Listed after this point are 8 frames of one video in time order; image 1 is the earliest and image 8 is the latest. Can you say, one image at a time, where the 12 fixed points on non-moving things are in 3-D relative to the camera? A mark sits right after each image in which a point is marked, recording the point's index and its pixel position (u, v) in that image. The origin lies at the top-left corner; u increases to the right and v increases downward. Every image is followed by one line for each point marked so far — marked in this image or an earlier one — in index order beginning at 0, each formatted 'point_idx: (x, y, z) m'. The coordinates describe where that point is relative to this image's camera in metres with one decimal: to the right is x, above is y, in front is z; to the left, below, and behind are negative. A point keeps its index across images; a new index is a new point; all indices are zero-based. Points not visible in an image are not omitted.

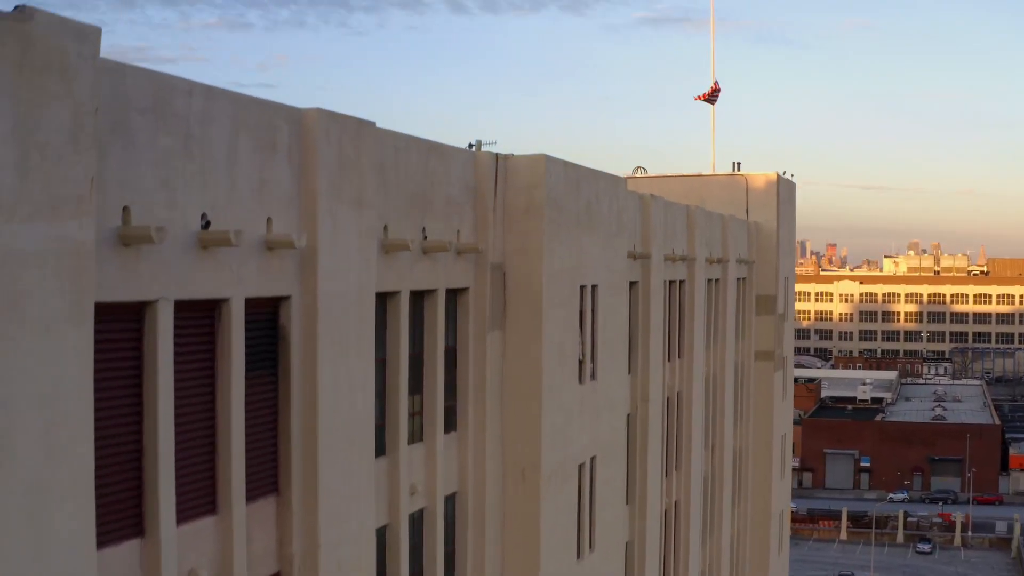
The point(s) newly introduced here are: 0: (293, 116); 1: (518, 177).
0: (-0.8, +0.6, +3.9) m
1: (0.0, +0.6, +5.6) m
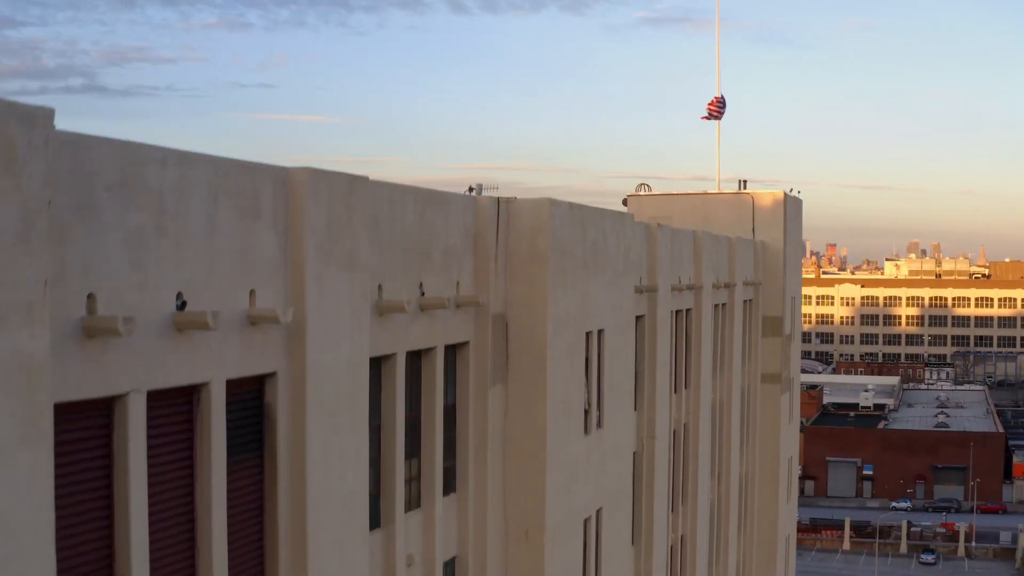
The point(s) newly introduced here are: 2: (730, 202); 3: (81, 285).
0: (-0.8, +0.4, +3.6) m
1: (0.0, +0.3, +5.3) m
2: (+2.7, +1.1, +13.1) m
3: (-1.1, 0.0, +2.8) m
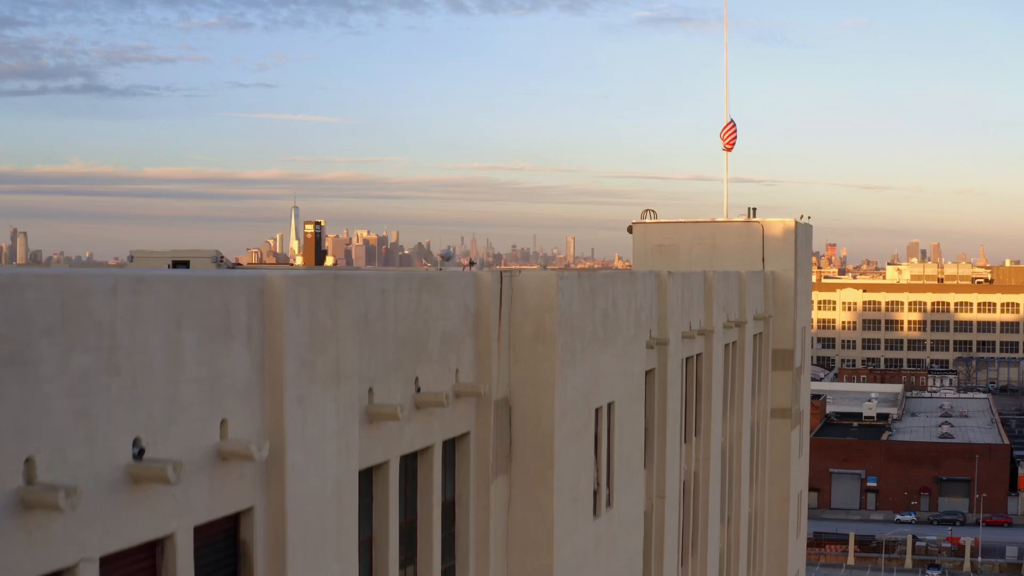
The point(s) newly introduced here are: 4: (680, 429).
0: (-0.8, 0.0, +3.2) m
1: (+0.1, 0.0, +4.9) m
2: (+2.7, +0.7, +12.6) m
3: (-1.1, -0.4, +2.4) m
4: (+1.3, -1.1, +8.5) m
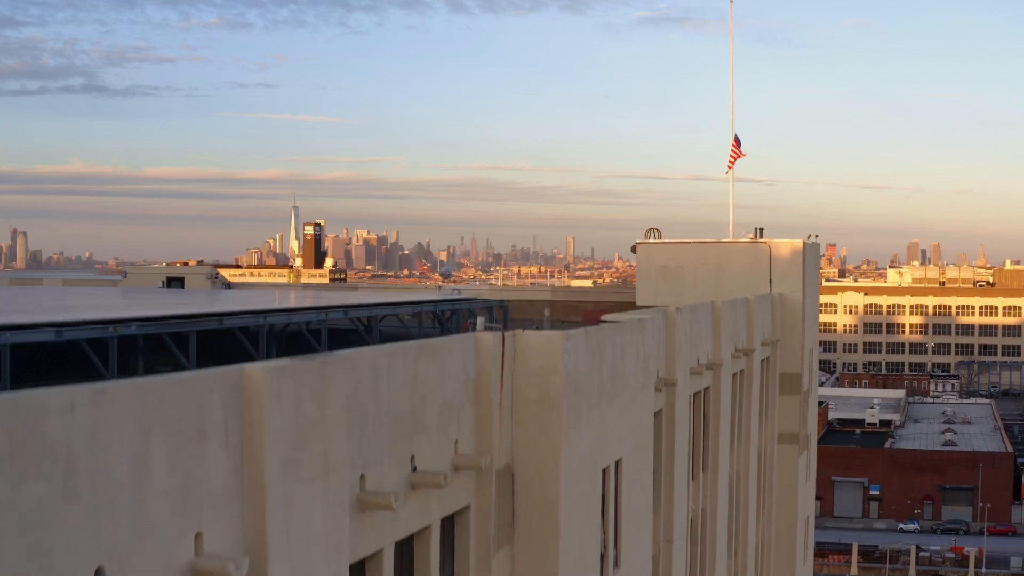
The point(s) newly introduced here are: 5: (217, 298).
0: (-0.8, -0.3, +2.9) m
1: (+0.1, -0.3, +4.6) m
2: (+2.7, +0.4, +12.3) m
3: (-1.1, -0.6, +2.1) m
4: (+1.3, -1.4, +8.2) m
5: (-3.7, -0.1, +13.2) m
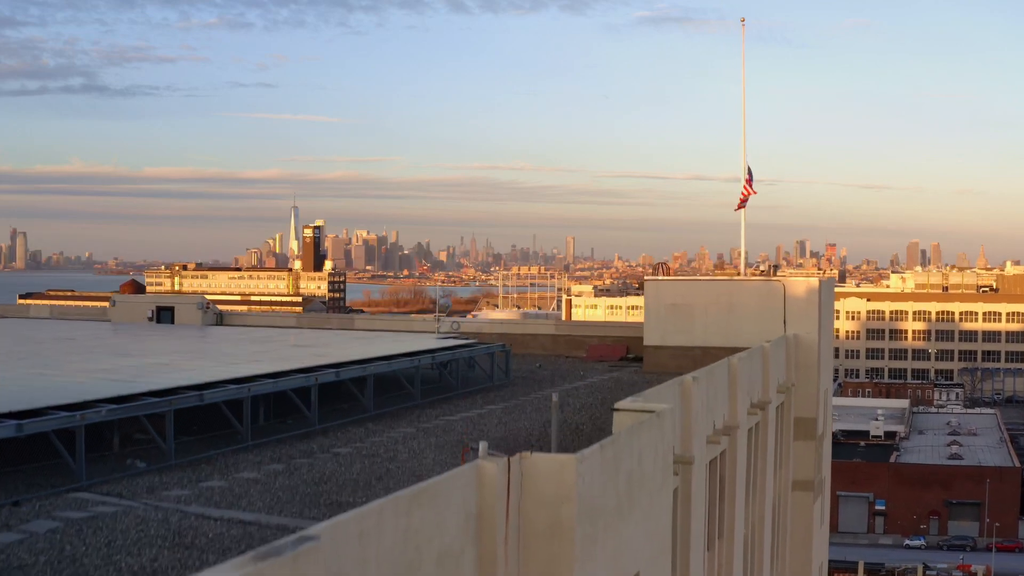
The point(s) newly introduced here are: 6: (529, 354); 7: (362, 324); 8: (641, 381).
0: (-0.7, -0.7, +2.4) m
1: (+0.1, -0.8, +4.1) m
2: (+2.7, 0.0, +11.8) m
3: (-1.1, -1.1, +1.6) m
4: (+1.4, -1.8, +7.6) m
5: (-3.6, -0.5, +12.6) m
6: (+0.2, -0.9, +14.2) m
7: (-2.1, -0.5, +15.1) m
8: (+1.4, -1.0, +11.7) m
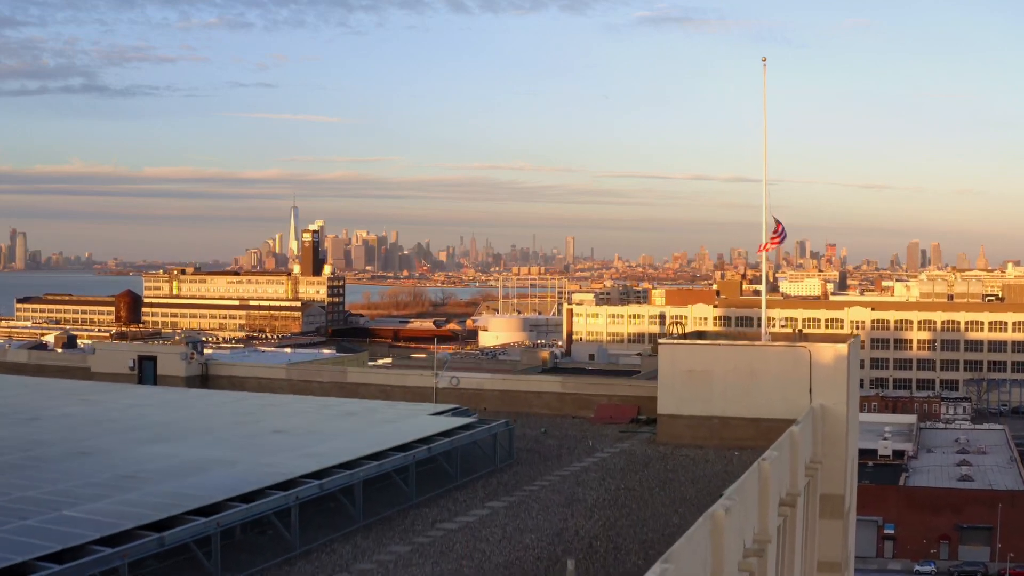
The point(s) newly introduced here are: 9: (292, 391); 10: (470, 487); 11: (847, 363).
0: (-0.7, -1.4, +1.5) m
1: (+0.1, -1.4, +3.2) m
2: (+2.8, -0.7, +11.0) m
3: (-1.0, -1.8, +0.7) m
4: (+1.4, -2.5, +6.8) m
5: (-3.6, -1.2, +11.8) m
6: (+0.3, -1.6, +13.3) m
7: (-2.1, -1.2, +14.3) m
8: (+1.5, -1.7, +10.9) m
9: (-3.0, -1.4, +14.6) m
10: (-0.4, -1.7, +9.1) m
11: (+3.4, -0.8, +10.8) m
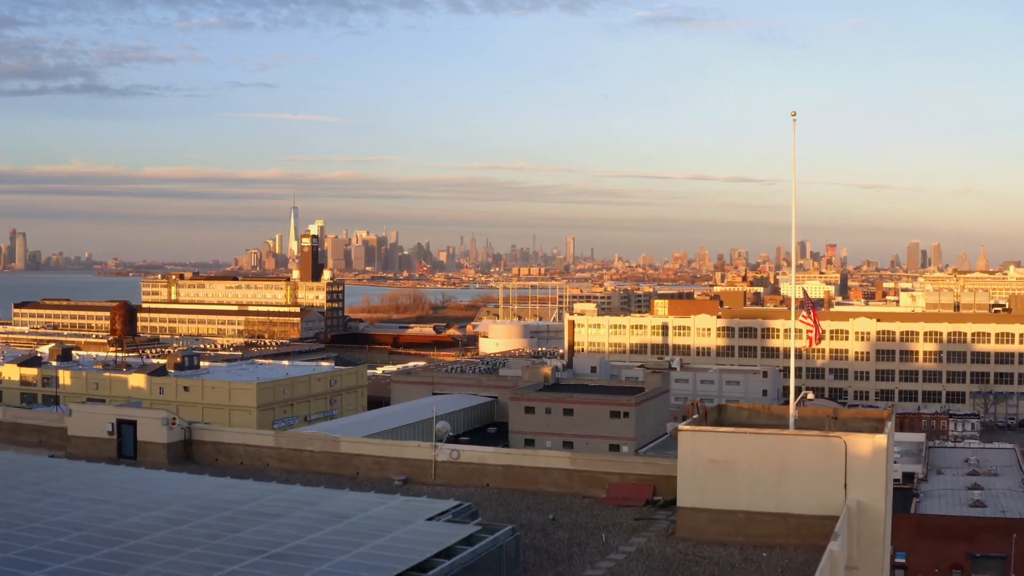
0: (-0.6, -2.2, +0.5) m
1: (+0.2, -2.2, +2.2) m
2: (+2.8, -1.5, +10.0) m
3: (-1.0, -2.6, -0.3) m
4: (+1.5, -3.3, +5.8) m
5: (-3.5, -2.0, +10.8) m
6: (+0.3, -2.4, +12.4) m
7: (-2.1, -2.0, +13.3) m
8: (+1.5, -2.5, +9.9) m
9: (-3.0, -2.2, +13.6) m
10: (-0.3, -2.5, +8.1) m
11: (+3.5, -1.6, +9.8) m
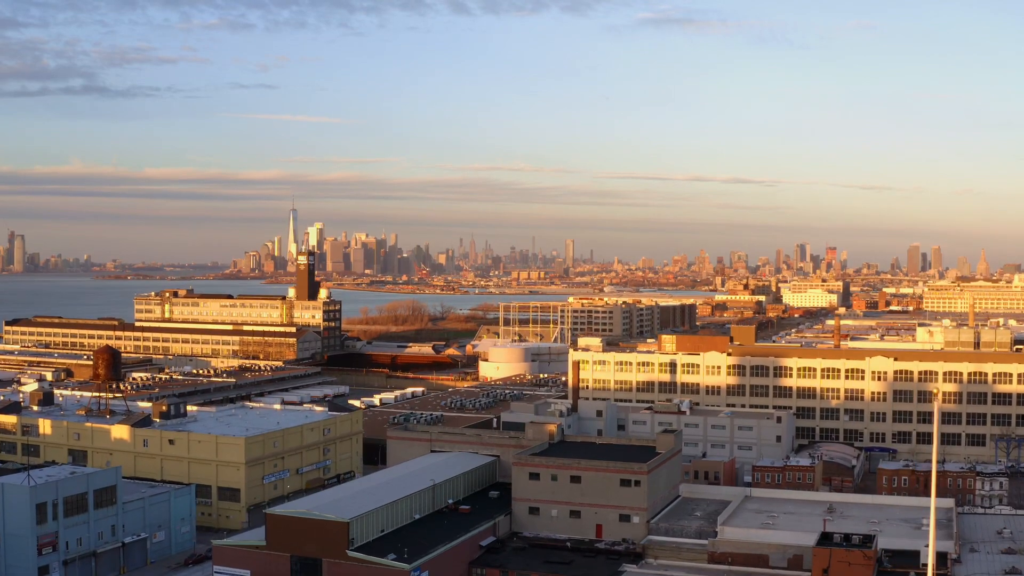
0: (-0.5, -4.7, -2.5) m
1: (+0.4, -4.8, -0.8) m
2: (+3.0, -4.0, +7.0) m
3: (-0.8, -5.1, -3.3) m
4: (+1.7, -5.9, +2.8) m
5: (-3.3, -4.6, +7.8) m
6: (+0.5, -4.9, +9.3) m
7: (-1.9, -4.5, +10.3) m
8: (+1.7, -5.1, +6.9) m
9: (-2.8, -4.7, +10.6) m
10: (-0.1, -5.0, +5.1) m
11: (+3.6, -4.1, +6.8) m
